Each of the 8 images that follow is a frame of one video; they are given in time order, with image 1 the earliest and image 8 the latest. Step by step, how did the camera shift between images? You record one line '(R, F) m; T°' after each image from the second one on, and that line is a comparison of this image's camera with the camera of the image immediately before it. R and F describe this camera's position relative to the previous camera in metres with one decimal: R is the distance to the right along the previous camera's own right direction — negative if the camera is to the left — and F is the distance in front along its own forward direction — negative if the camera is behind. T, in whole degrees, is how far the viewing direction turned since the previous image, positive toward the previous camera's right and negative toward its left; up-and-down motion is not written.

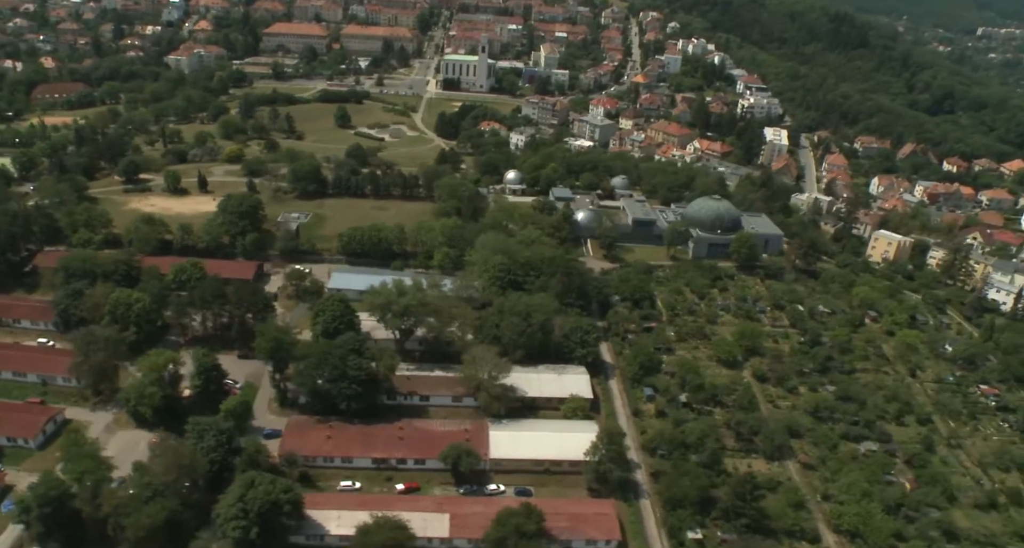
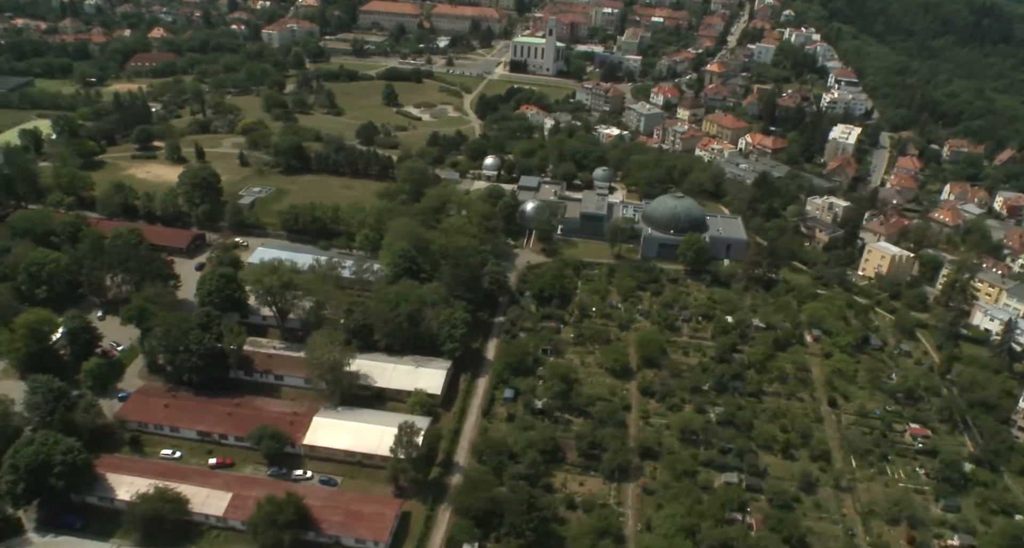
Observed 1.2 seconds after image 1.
(+10.2, +2.2) m; -11°
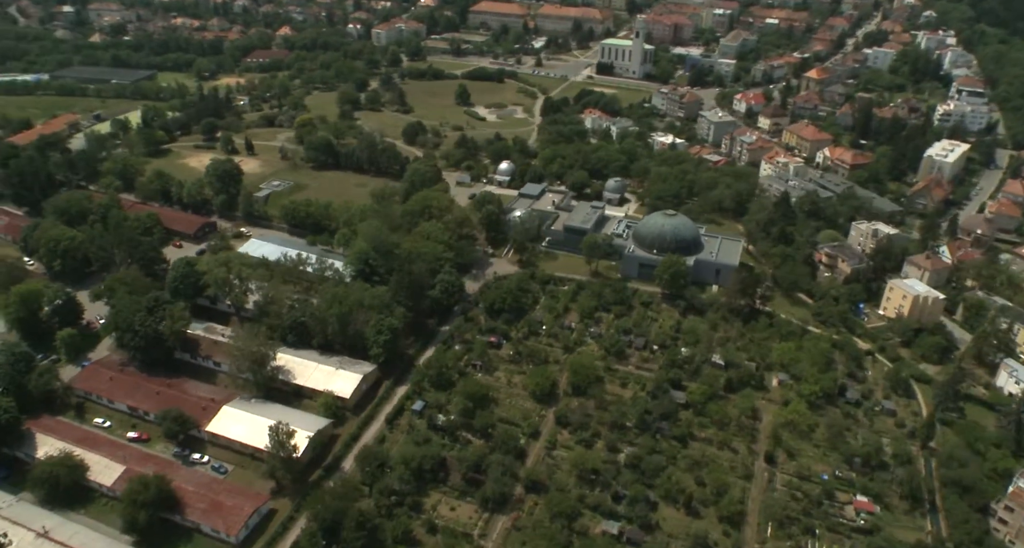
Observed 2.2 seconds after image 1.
(+8.1, +1.7) m; -11°
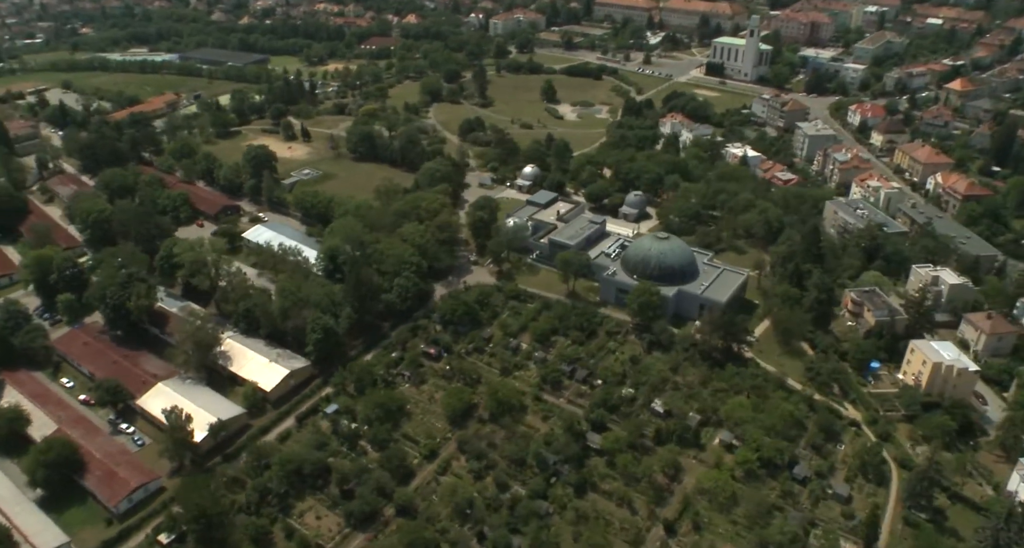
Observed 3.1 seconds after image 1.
(+8.2, +2.3) m; -13°
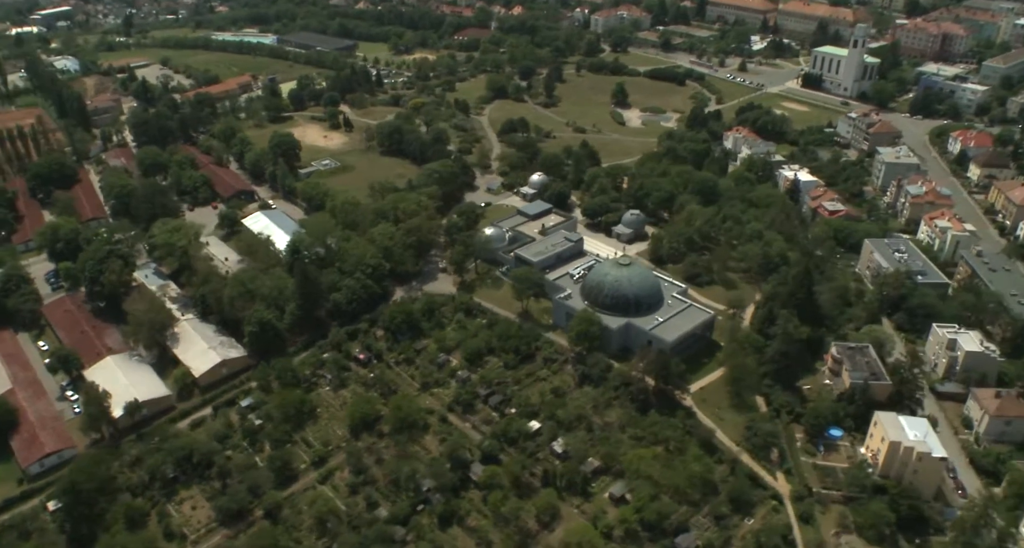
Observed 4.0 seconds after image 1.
(+7.5, +1.7) m; -11°
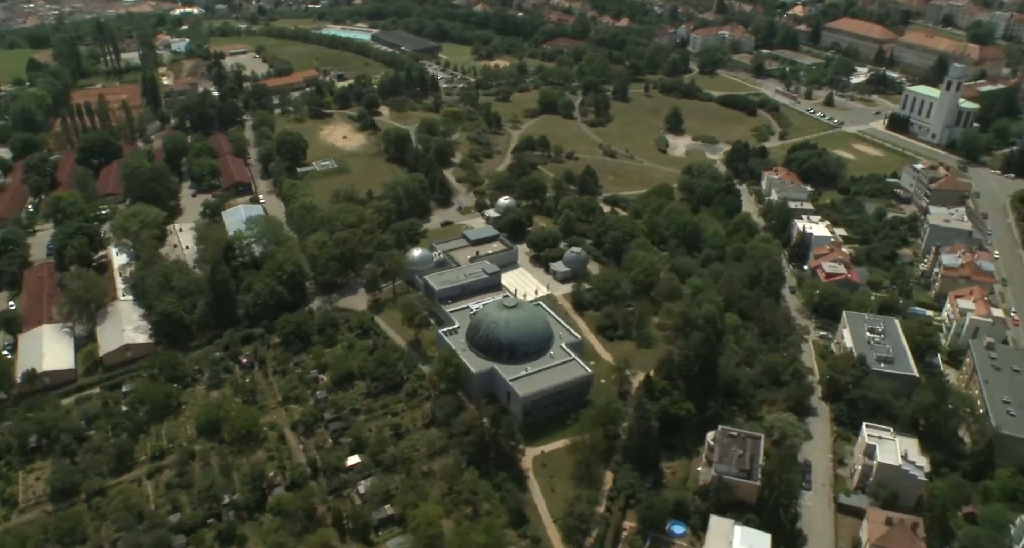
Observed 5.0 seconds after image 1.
(+9.8, +1.9) m; -12°
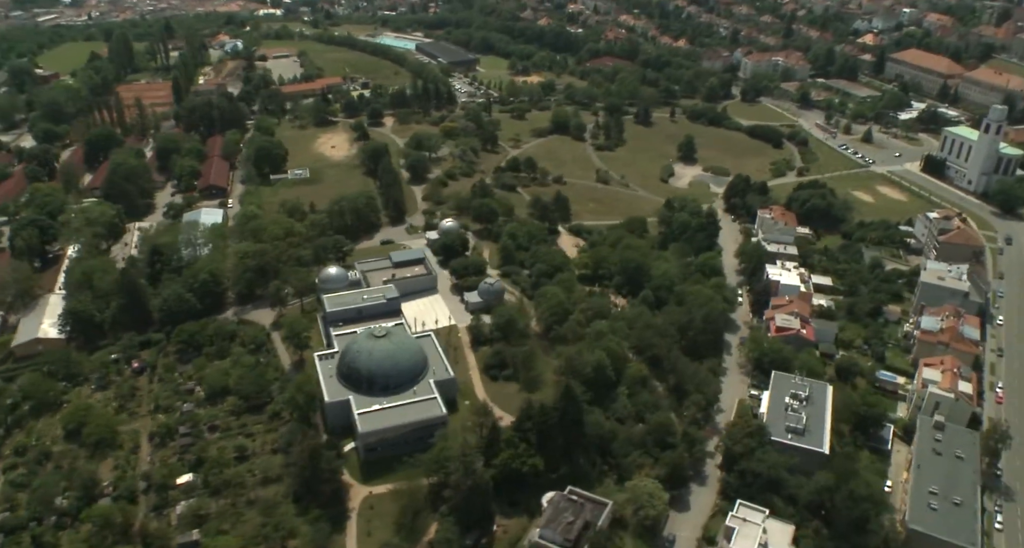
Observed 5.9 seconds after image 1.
(+7.9, +1.7) m; -8°
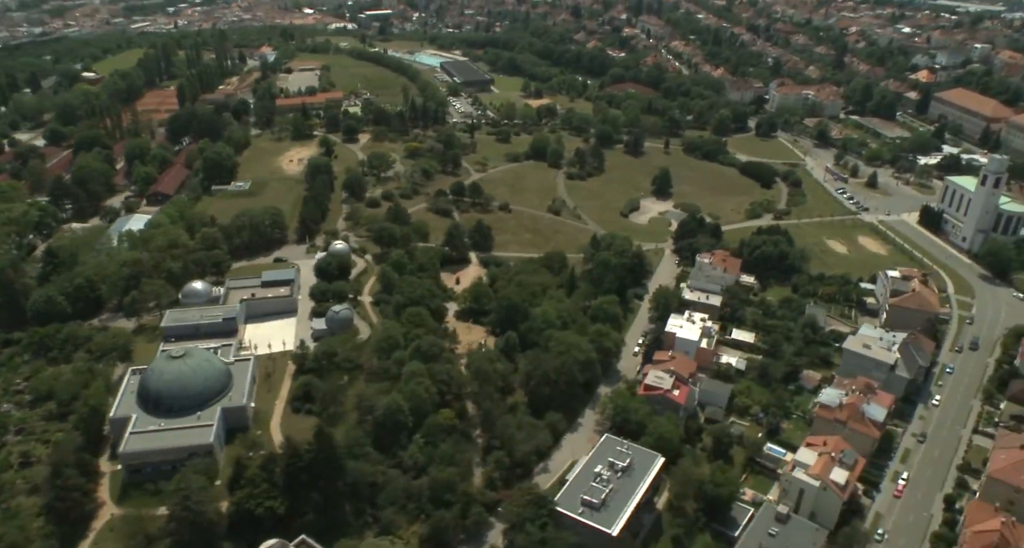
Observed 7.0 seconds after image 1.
(+10.5, +2.0) m; -8°
